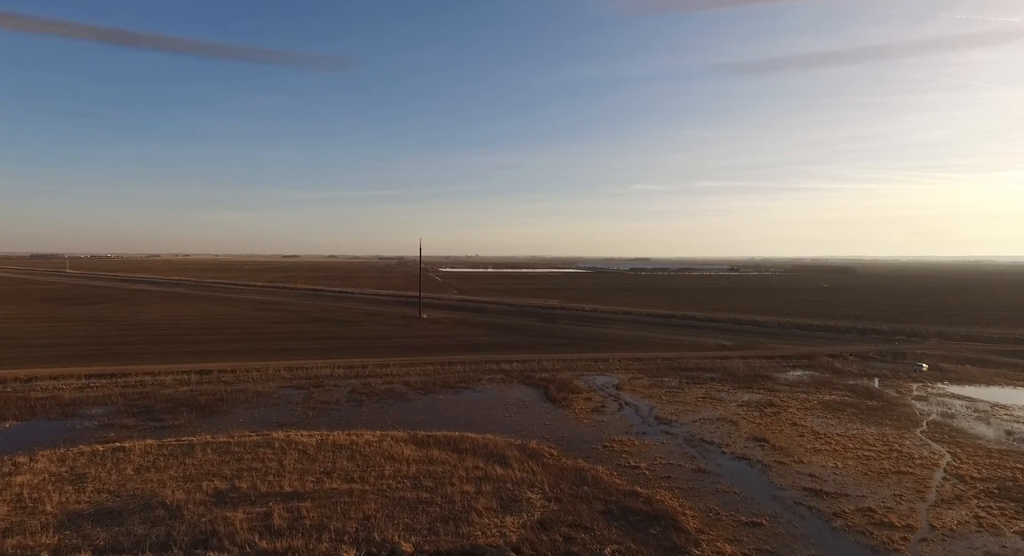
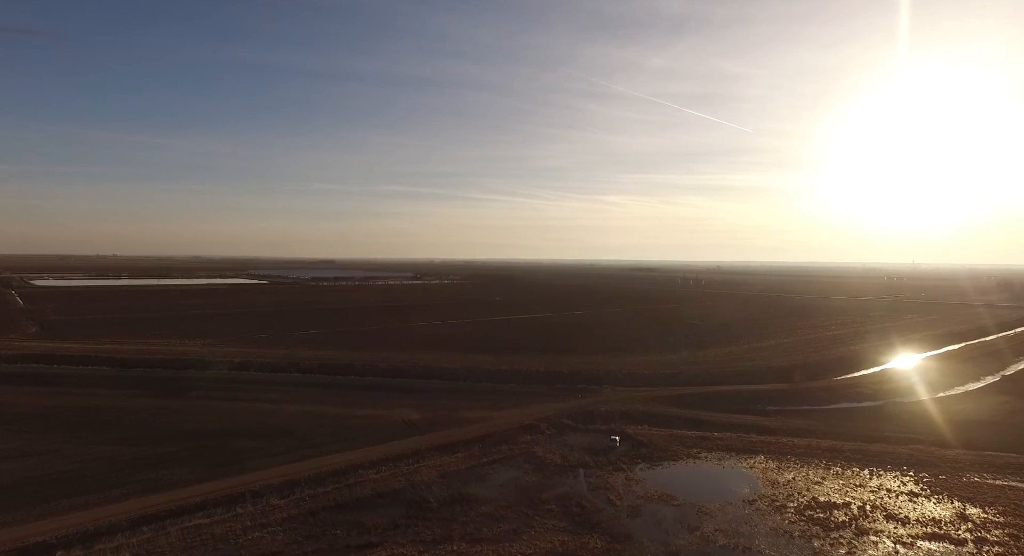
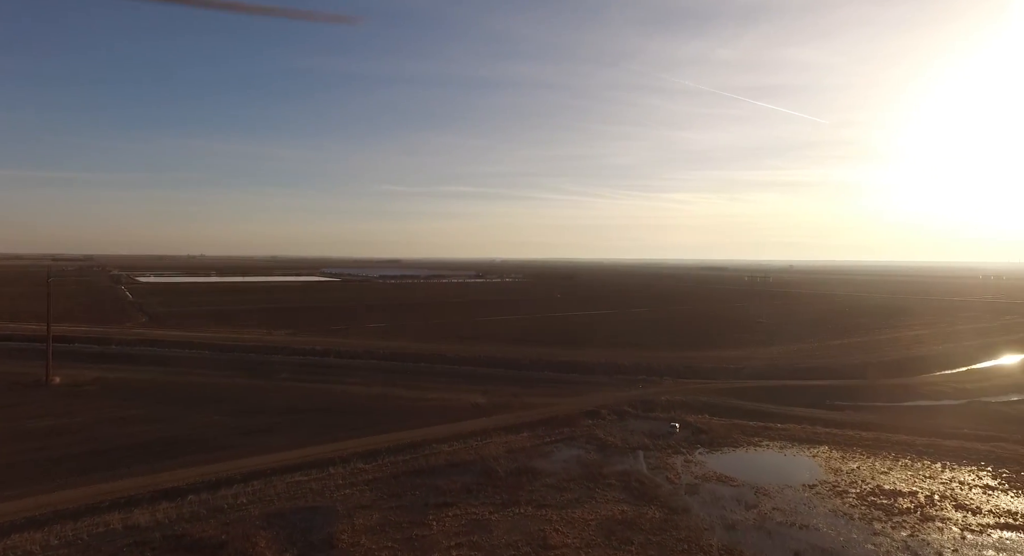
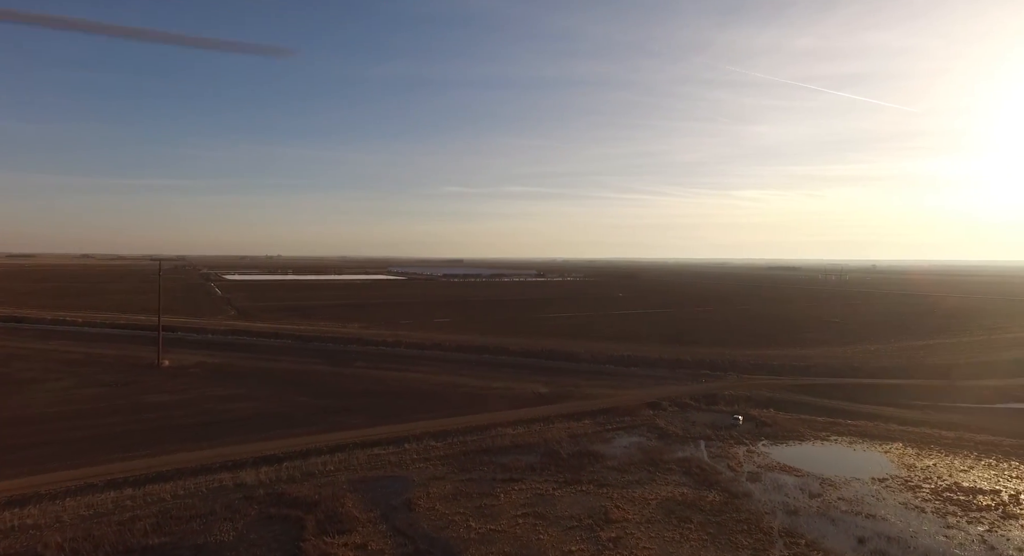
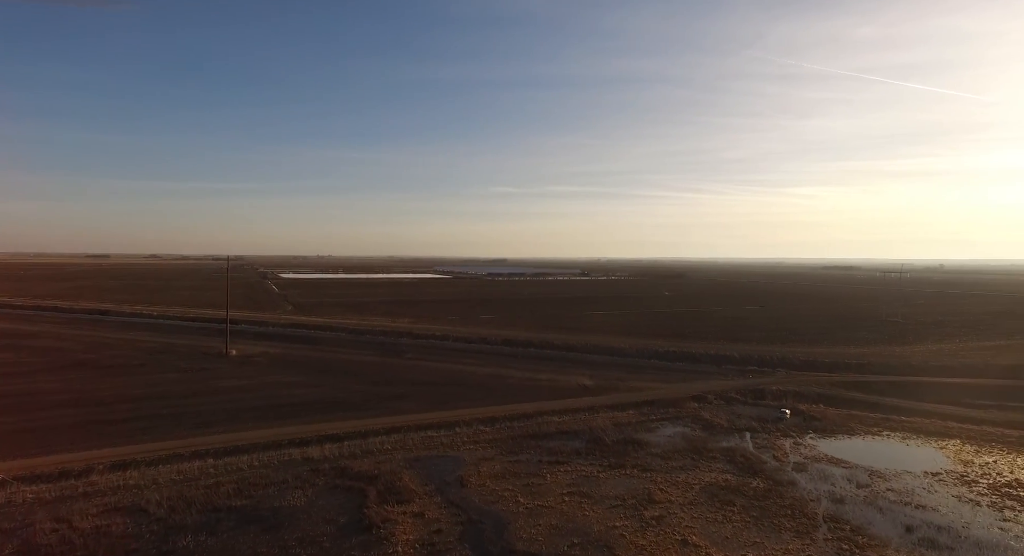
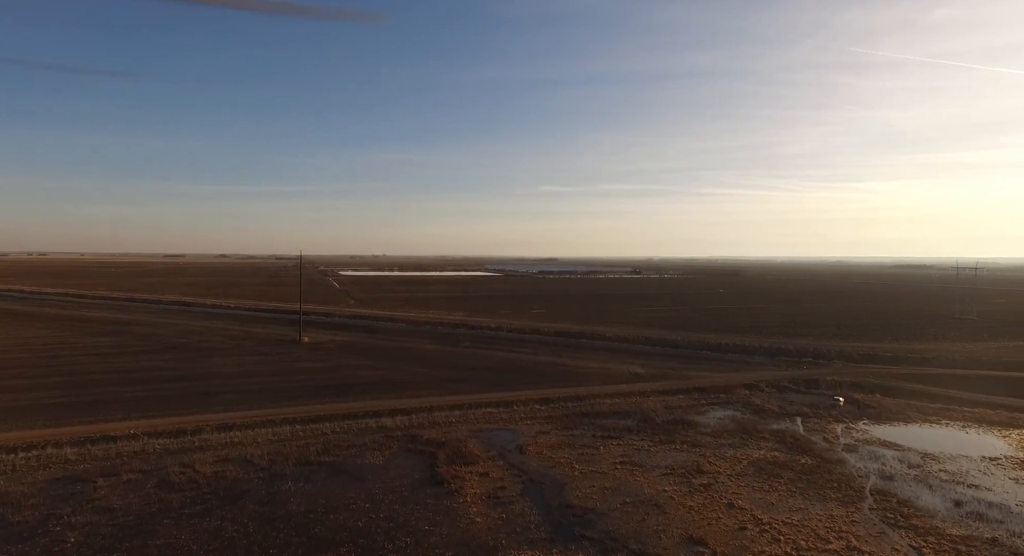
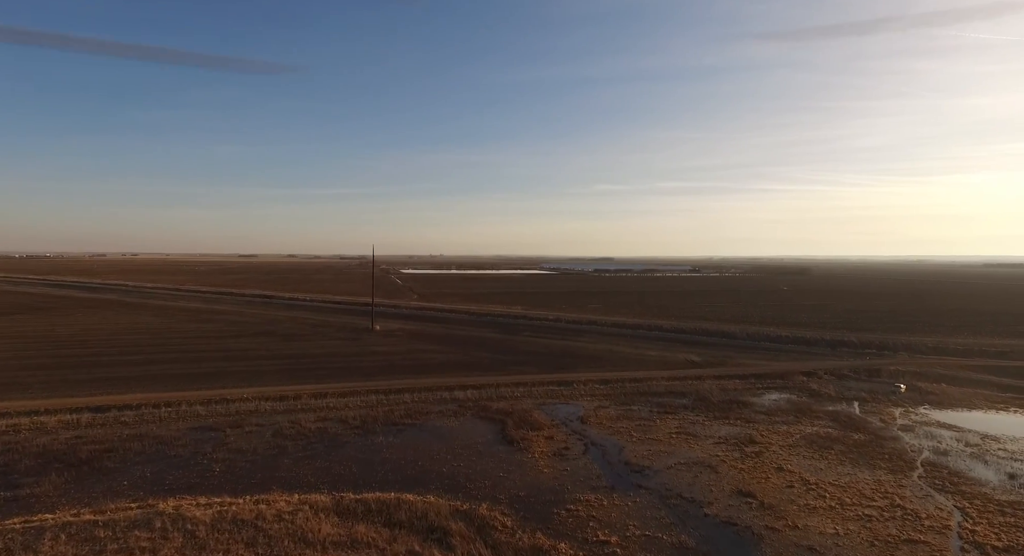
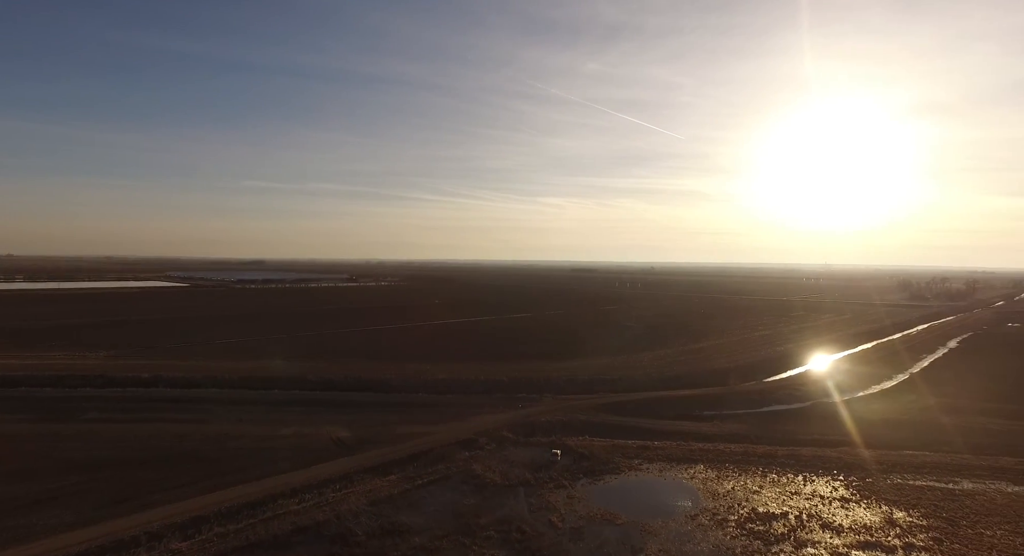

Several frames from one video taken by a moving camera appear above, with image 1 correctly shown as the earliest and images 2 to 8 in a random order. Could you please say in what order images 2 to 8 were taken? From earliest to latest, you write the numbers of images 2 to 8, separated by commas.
7, 6, 5, 4, 3, 2, 8
